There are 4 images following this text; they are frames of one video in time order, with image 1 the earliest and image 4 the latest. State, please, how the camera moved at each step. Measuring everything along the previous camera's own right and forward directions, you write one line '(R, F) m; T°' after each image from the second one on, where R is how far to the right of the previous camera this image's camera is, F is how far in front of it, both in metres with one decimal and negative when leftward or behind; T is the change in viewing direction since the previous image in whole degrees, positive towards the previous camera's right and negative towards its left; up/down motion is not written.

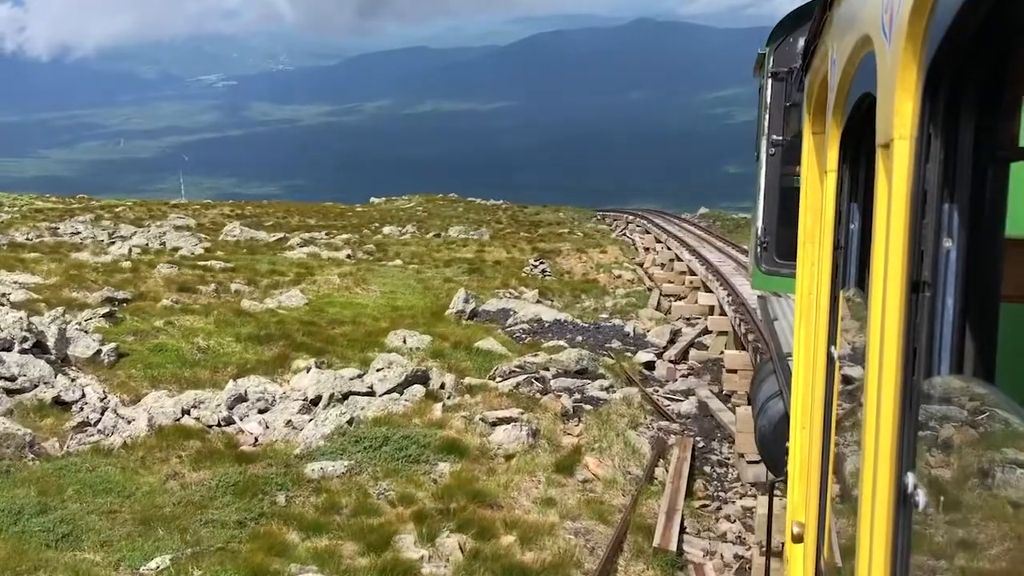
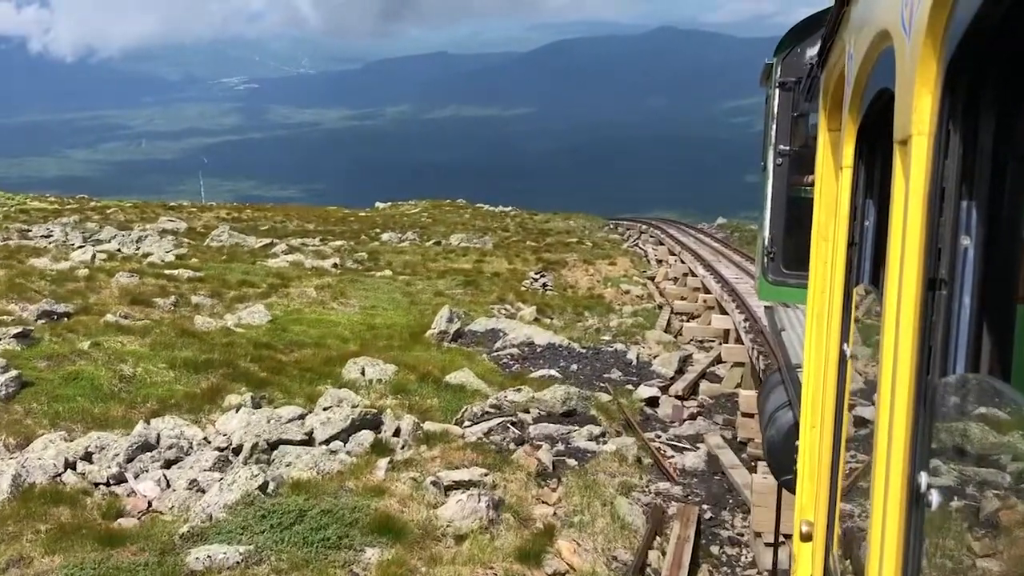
(+0.1, +0.4) m; -1°
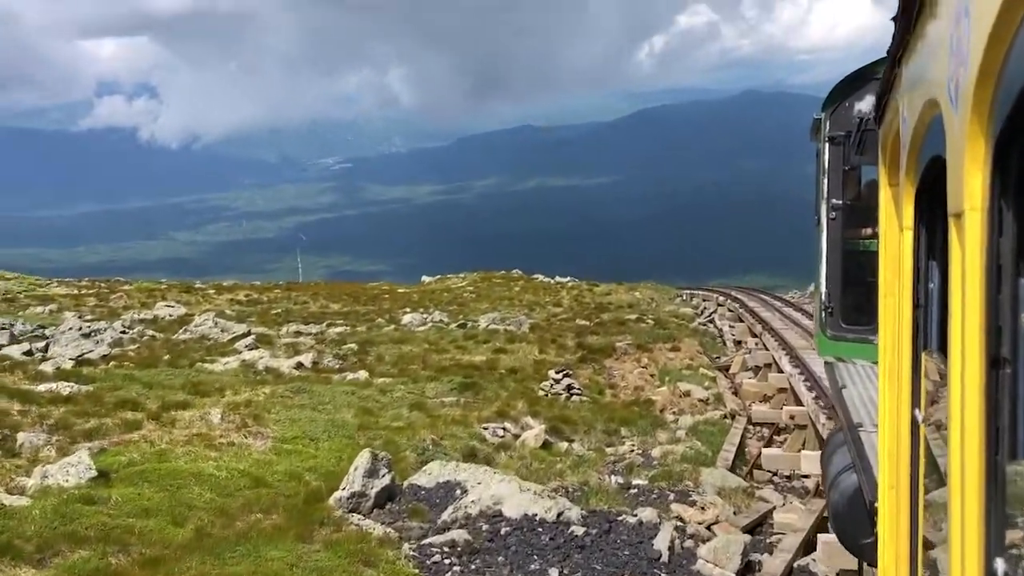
(+0.3, +1.3) m; -5°
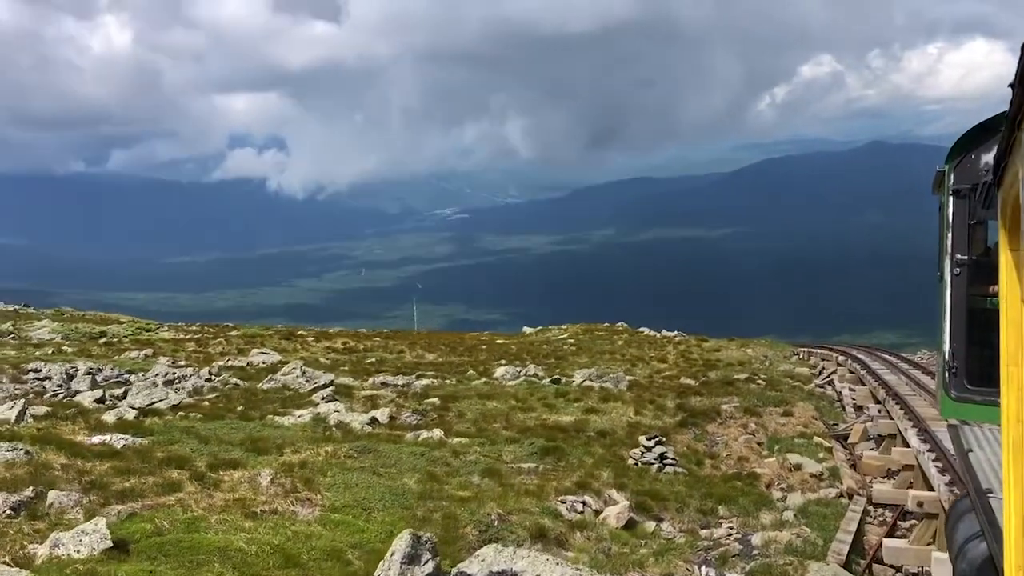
(+0.1, +0.3) m; -7°
